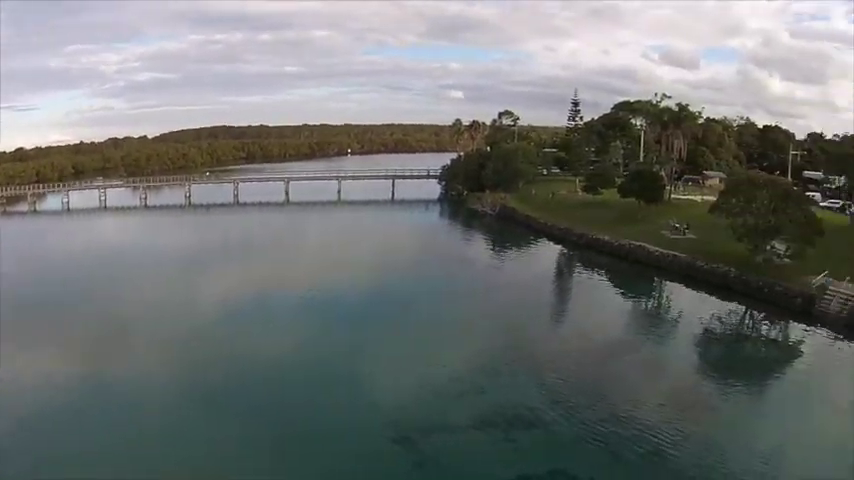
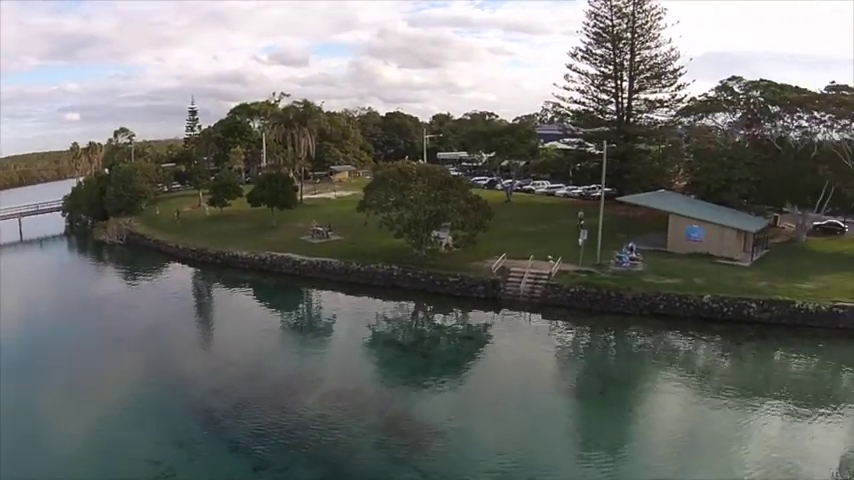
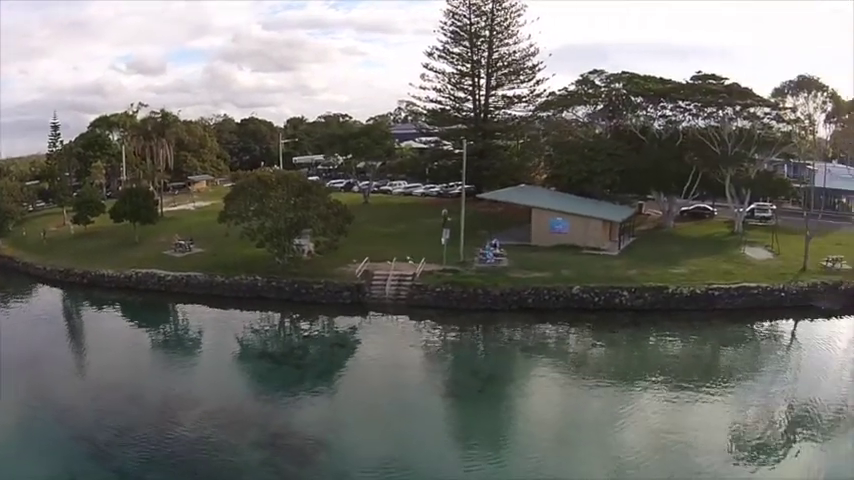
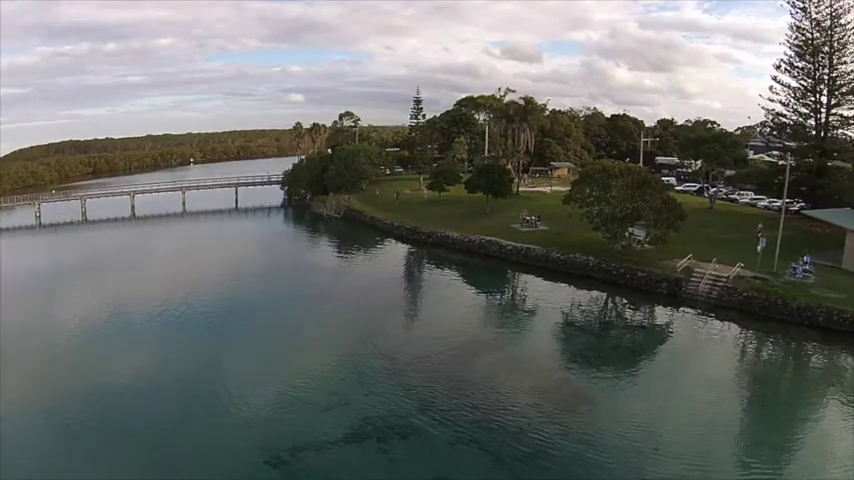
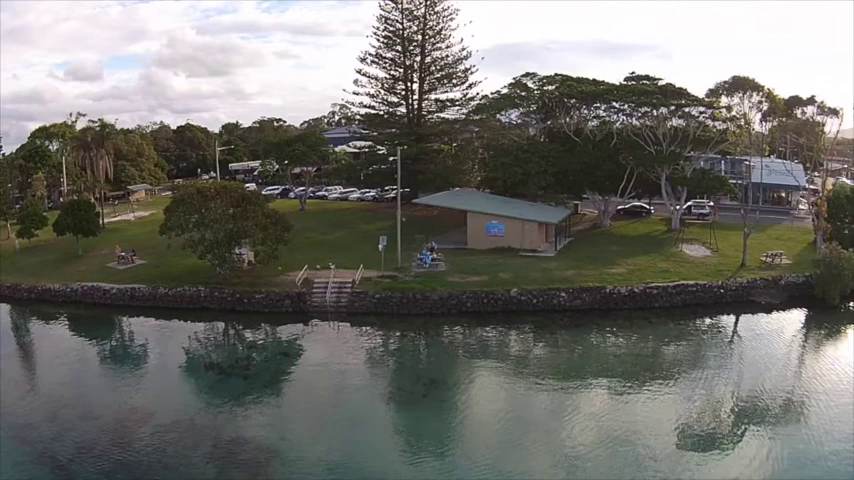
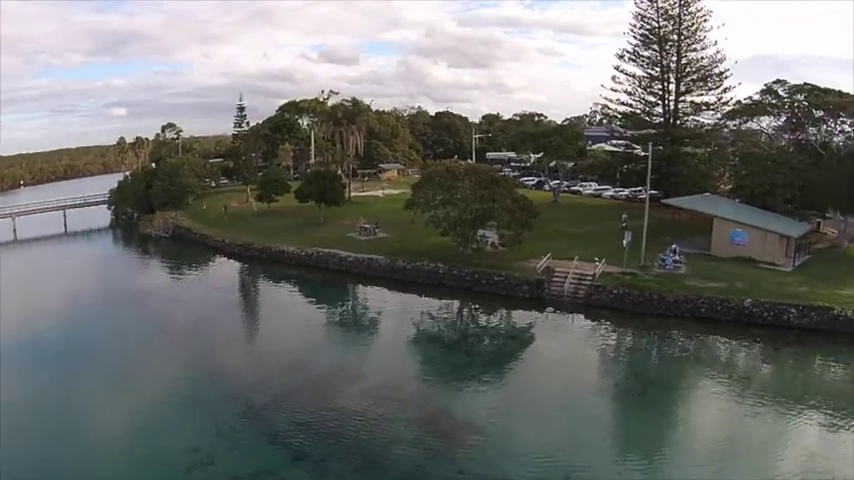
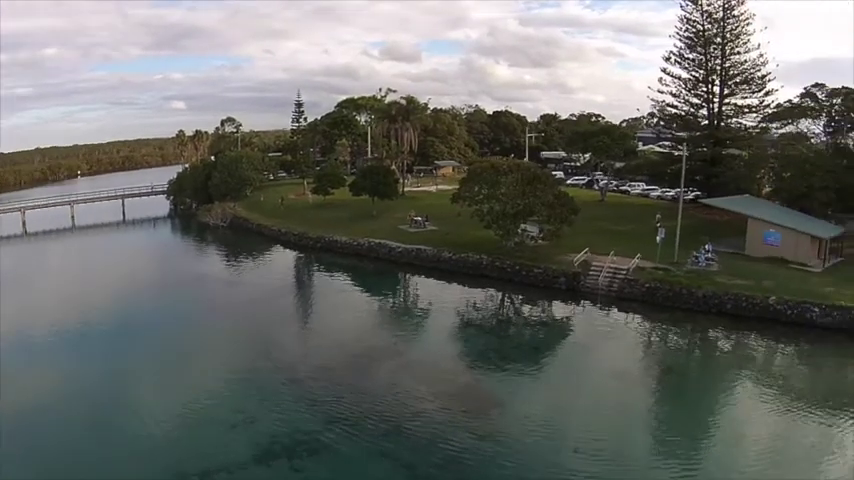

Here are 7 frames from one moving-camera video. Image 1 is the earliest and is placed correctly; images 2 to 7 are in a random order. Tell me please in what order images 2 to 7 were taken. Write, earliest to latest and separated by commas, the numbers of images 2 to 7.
4, 7, 6, 2, 3, 5
